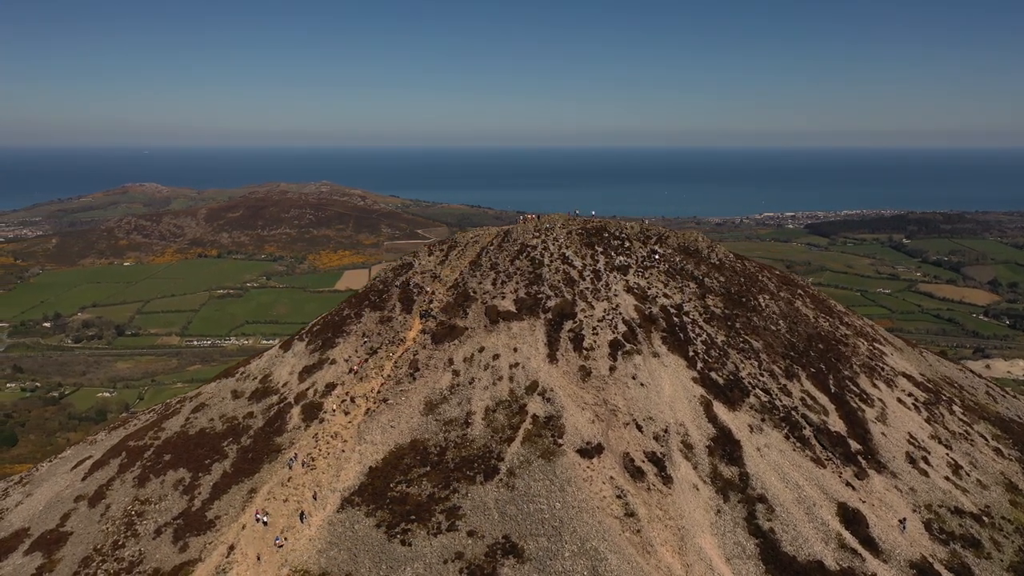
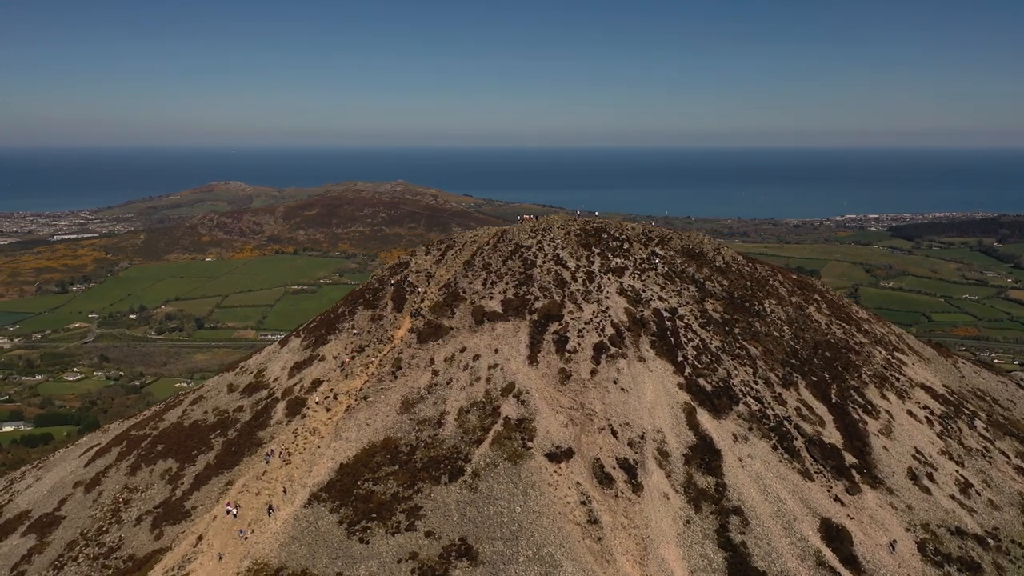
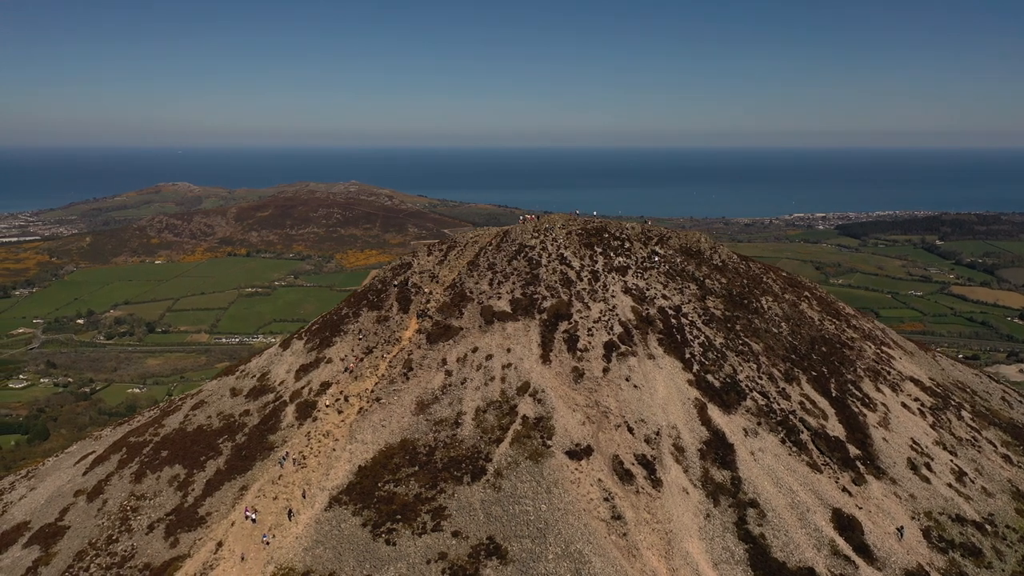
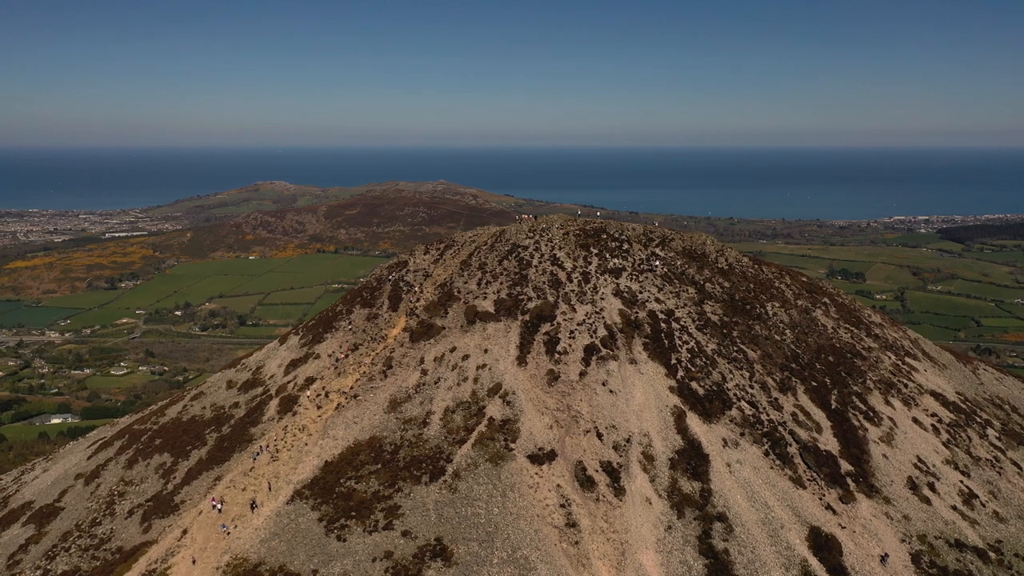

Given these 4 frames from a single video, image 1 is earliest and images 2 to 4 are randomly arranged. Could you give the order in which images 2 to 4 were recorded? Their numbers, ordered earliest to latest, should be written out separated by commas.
3, 2, 4
